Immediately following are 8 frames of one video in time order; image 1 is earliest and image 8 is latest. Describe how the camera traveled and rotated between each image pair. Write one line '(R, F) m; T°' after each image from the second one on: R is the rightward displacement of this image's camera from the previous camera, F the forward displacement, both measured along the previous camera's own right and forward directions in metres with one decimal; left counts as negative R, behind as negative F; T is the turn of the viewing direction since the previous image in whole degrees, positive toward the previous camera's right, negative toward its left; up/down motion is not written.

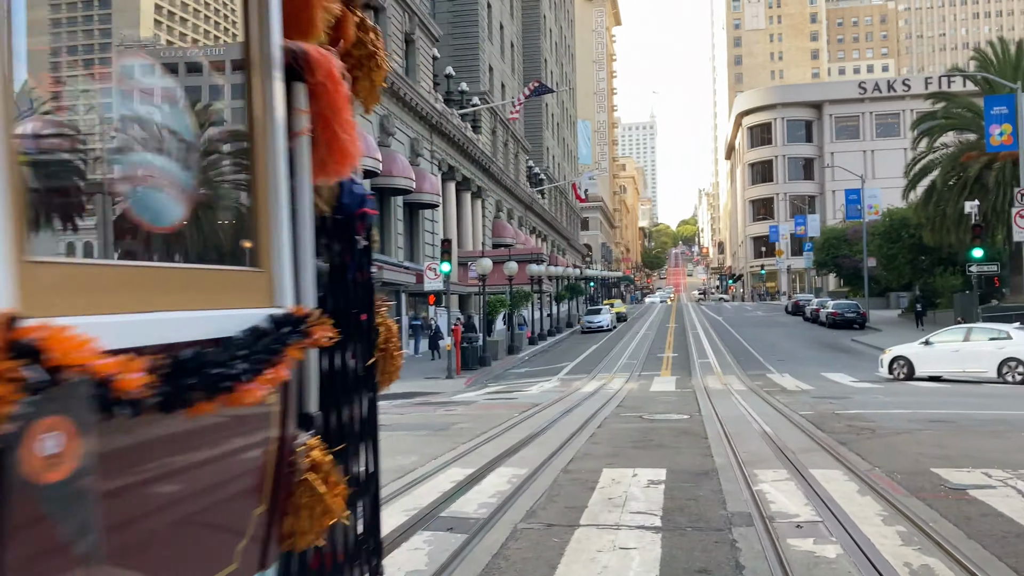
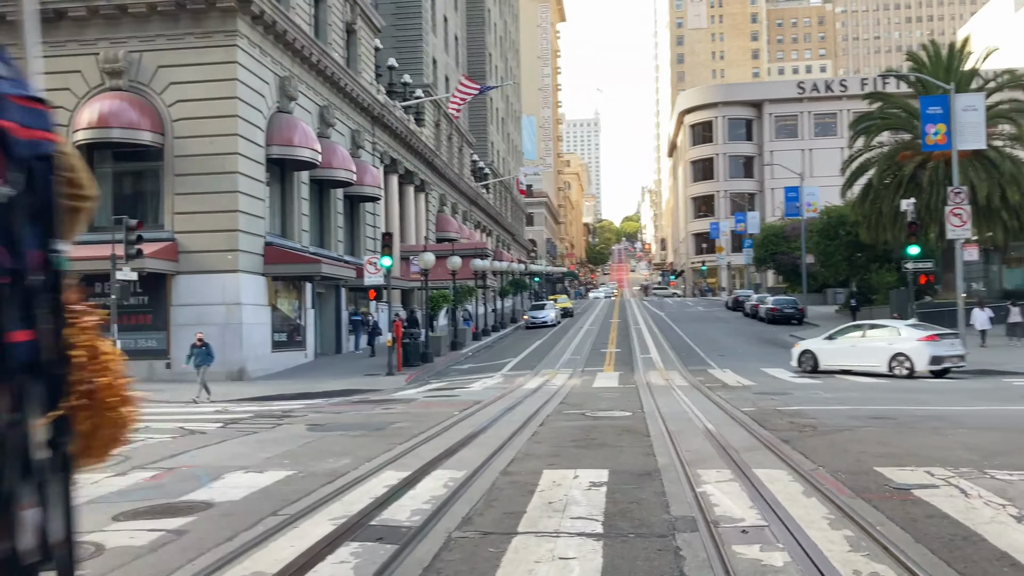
(+0.1, +0.3) m; +4°
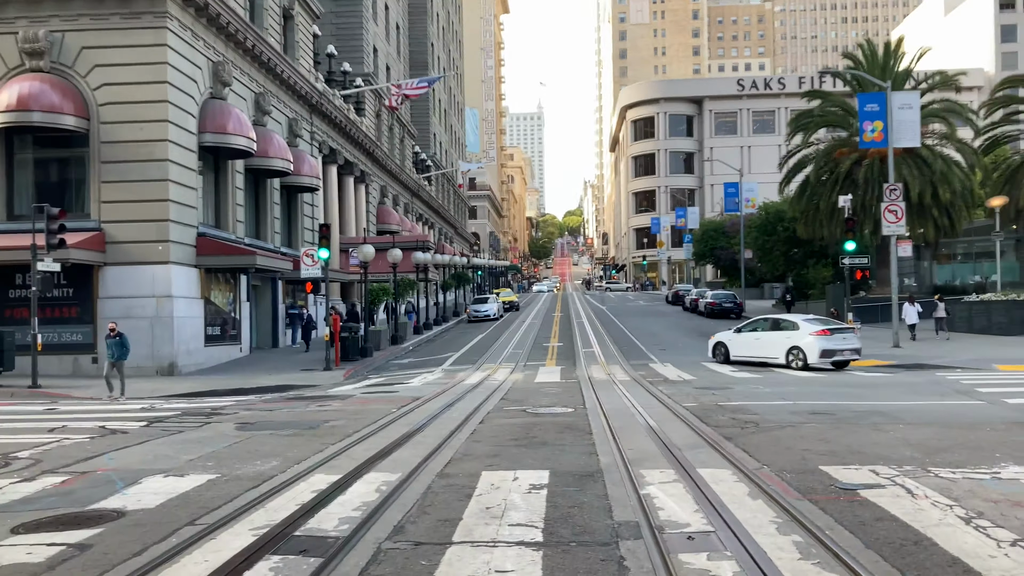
(0.0, +0.3) m; +4°
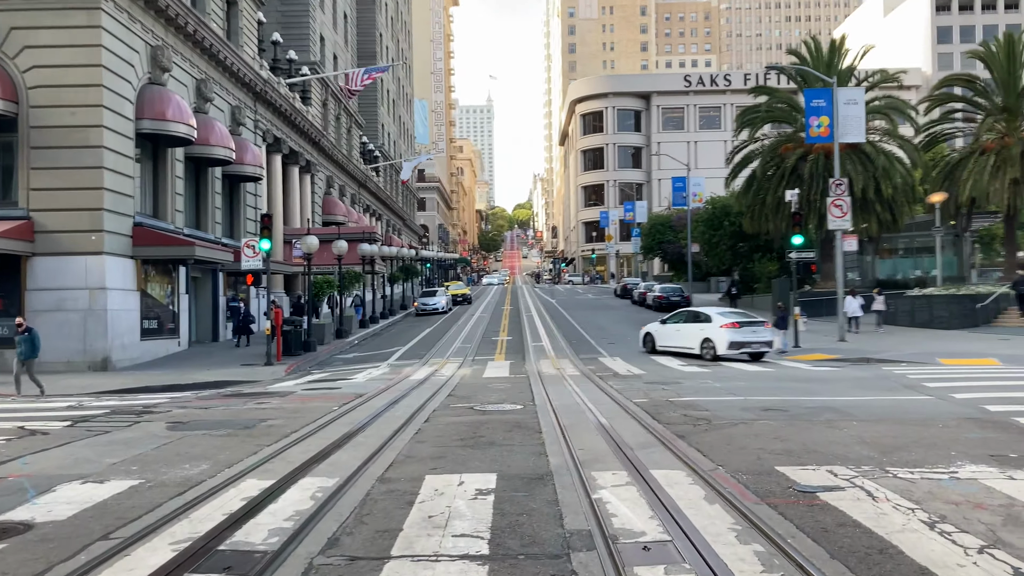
(0.0, +0.4) m; +3°
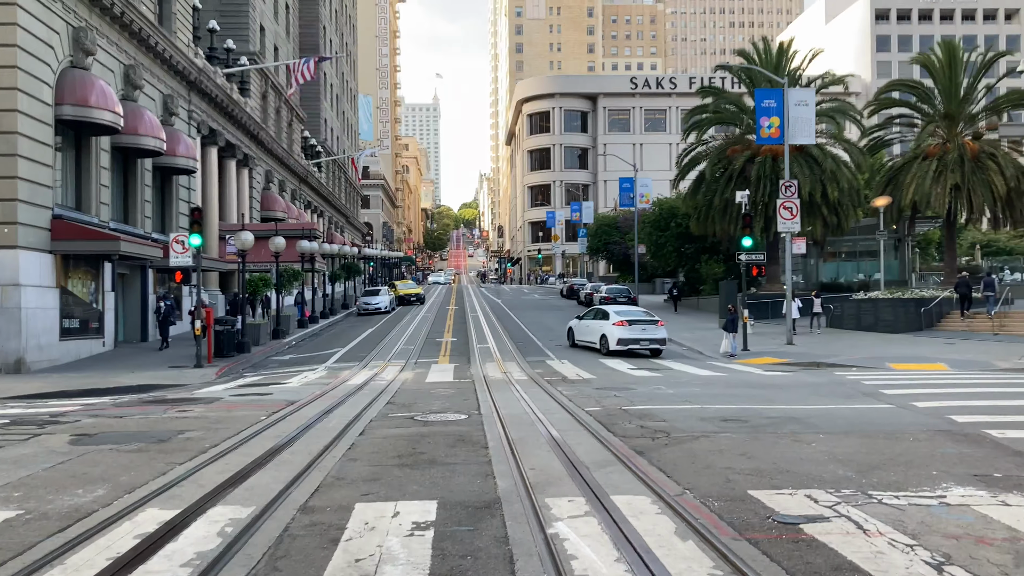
(0.0, +0.9) m; +4°
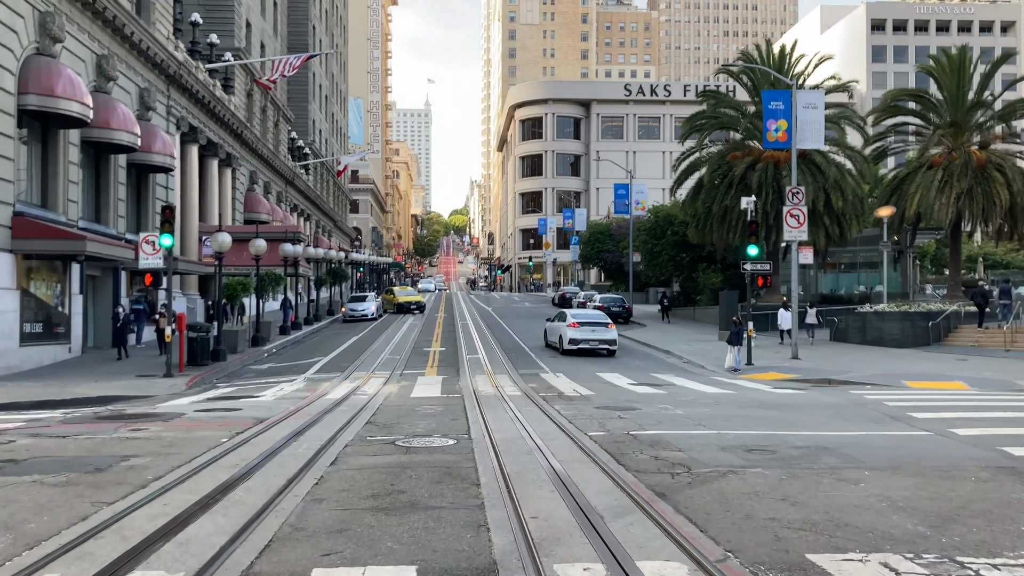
(-0.1, +1.3) m; +1°
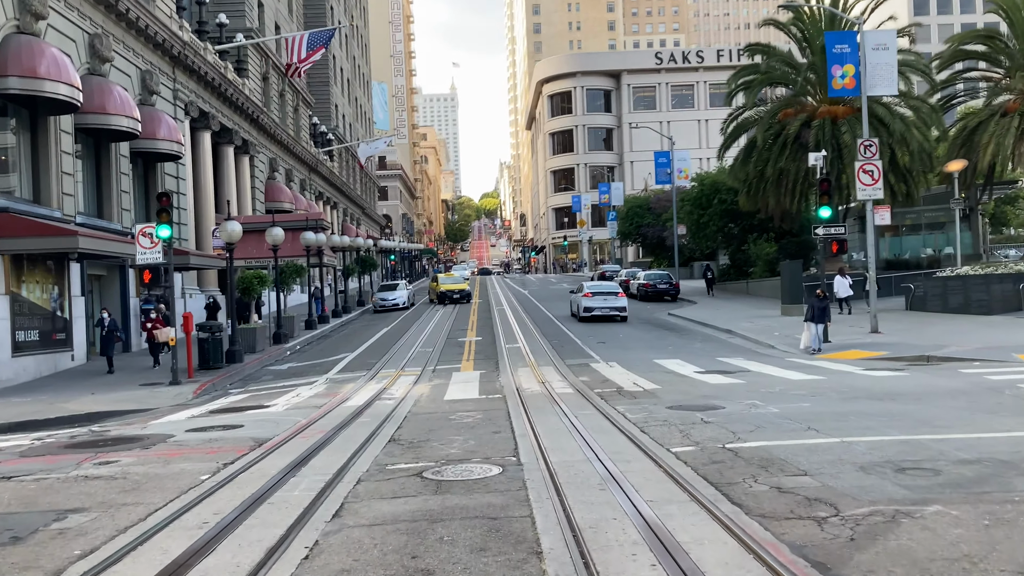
(-0.2, +2.5) m; -2°
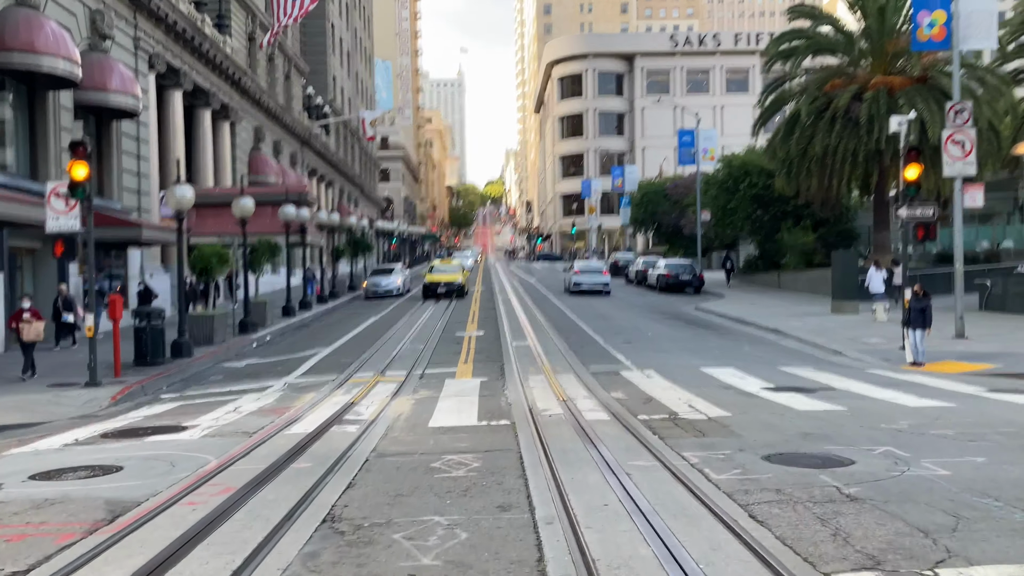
(-0.1, +4.1) m; 0°
